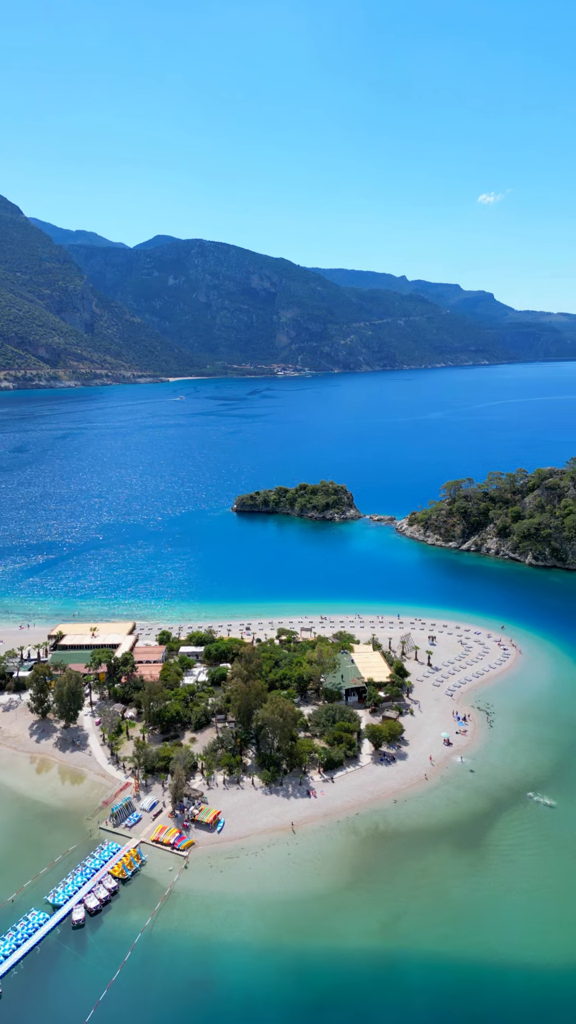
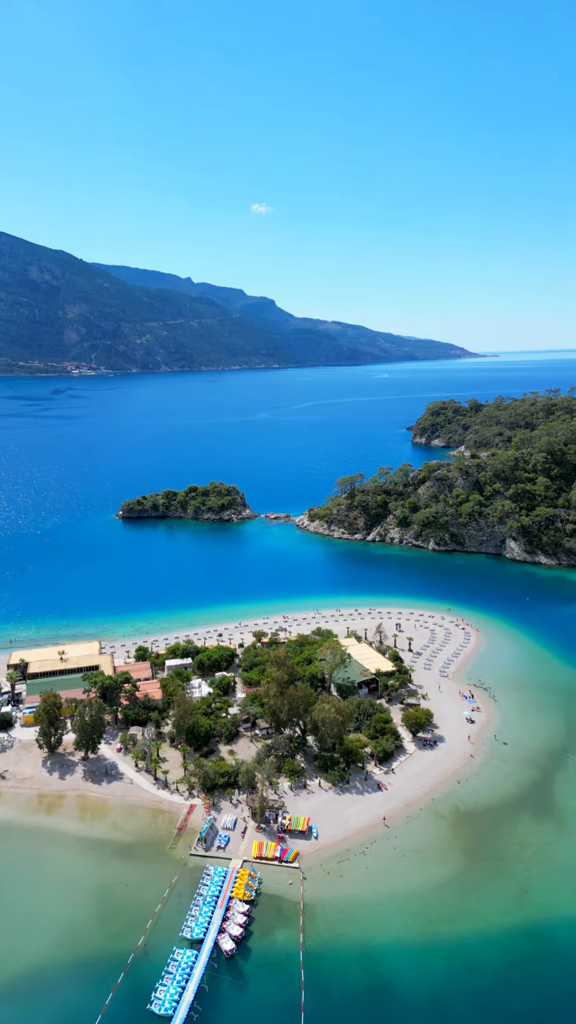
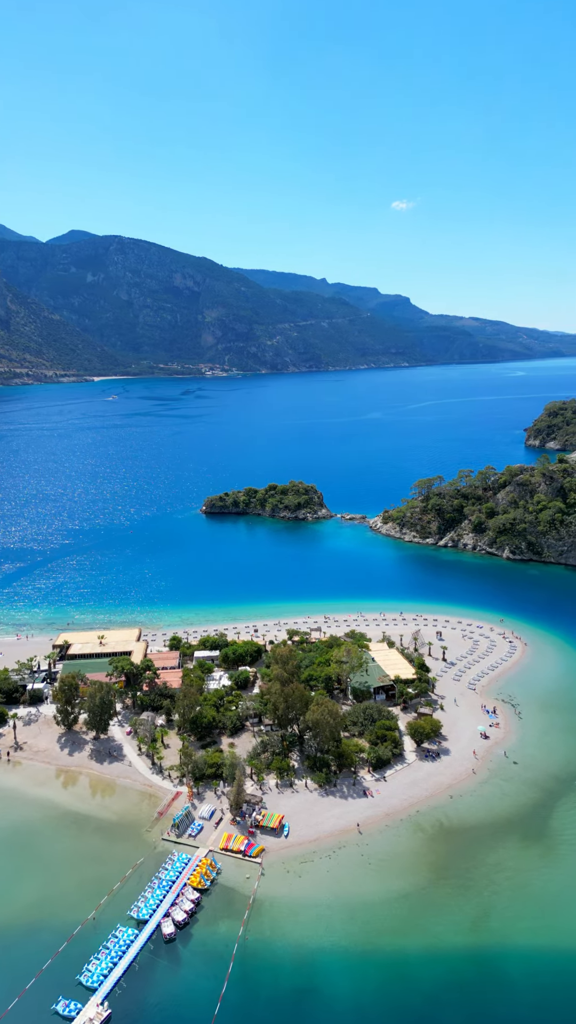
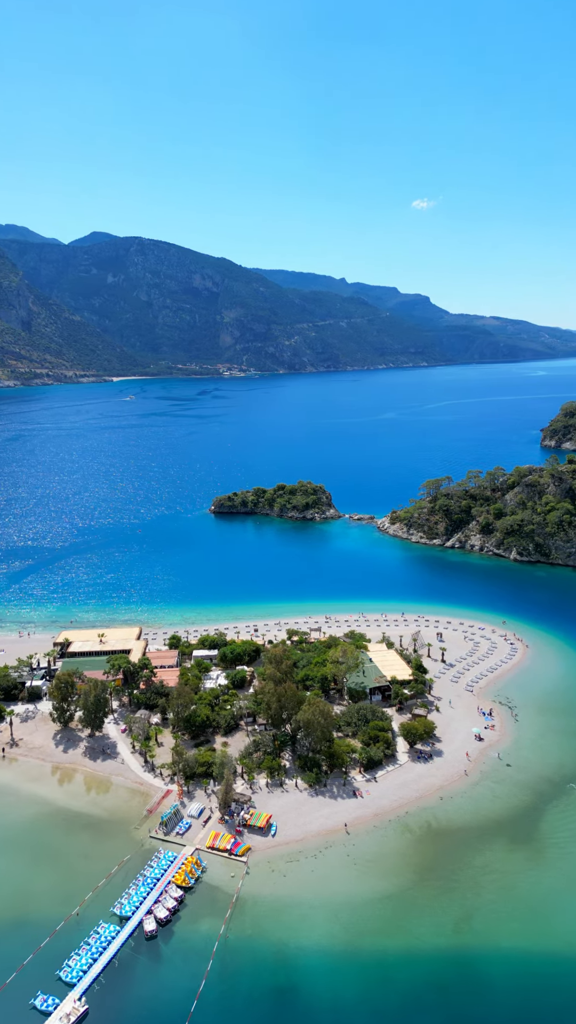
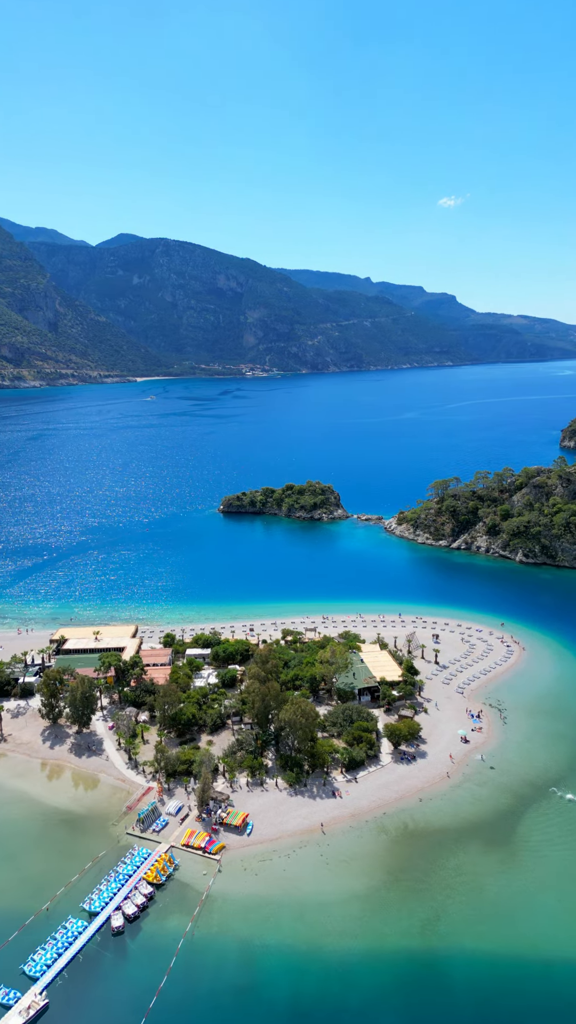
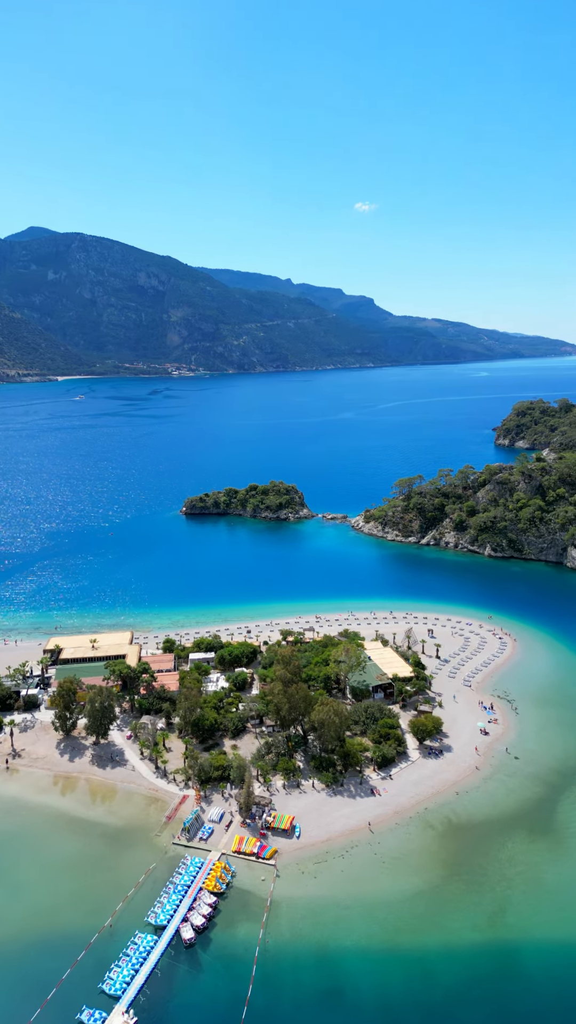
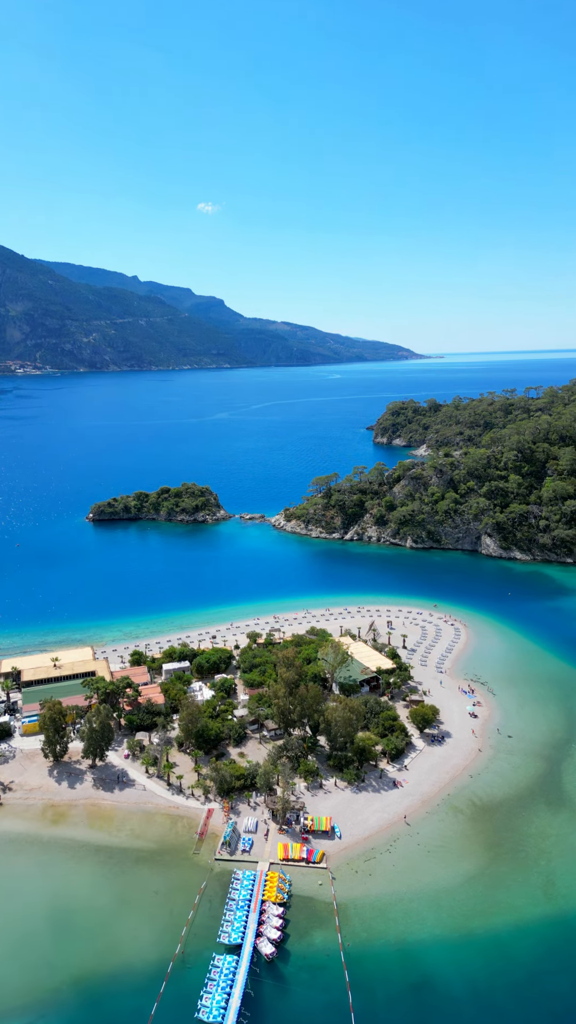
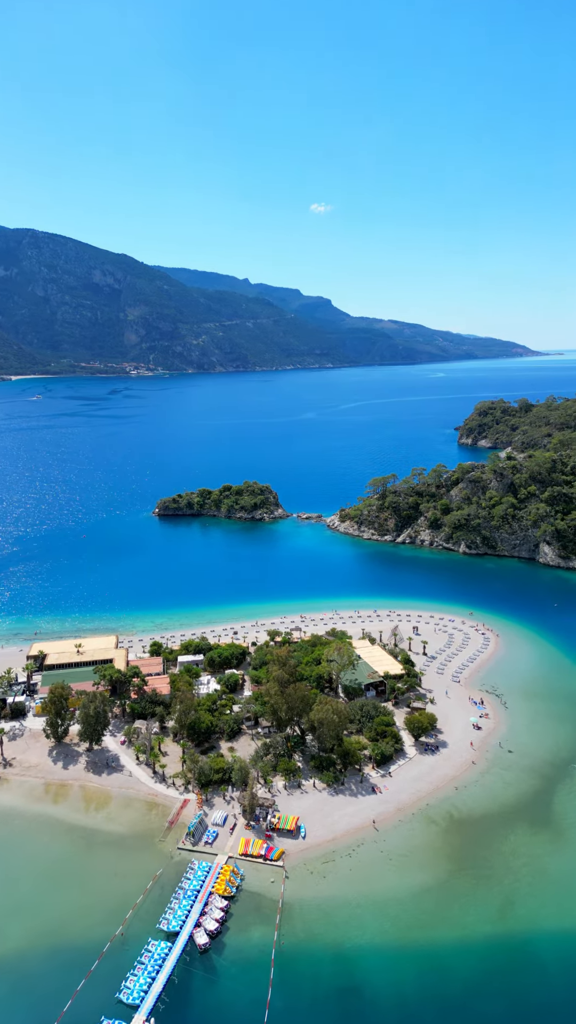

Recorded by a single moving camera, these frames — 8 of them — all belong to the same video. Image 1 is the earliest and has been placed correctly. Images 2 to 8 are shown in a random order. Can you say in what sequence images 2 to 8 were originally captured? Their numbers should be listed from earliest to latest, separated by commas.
5, 4, 3, 6, 8, 2, 7
